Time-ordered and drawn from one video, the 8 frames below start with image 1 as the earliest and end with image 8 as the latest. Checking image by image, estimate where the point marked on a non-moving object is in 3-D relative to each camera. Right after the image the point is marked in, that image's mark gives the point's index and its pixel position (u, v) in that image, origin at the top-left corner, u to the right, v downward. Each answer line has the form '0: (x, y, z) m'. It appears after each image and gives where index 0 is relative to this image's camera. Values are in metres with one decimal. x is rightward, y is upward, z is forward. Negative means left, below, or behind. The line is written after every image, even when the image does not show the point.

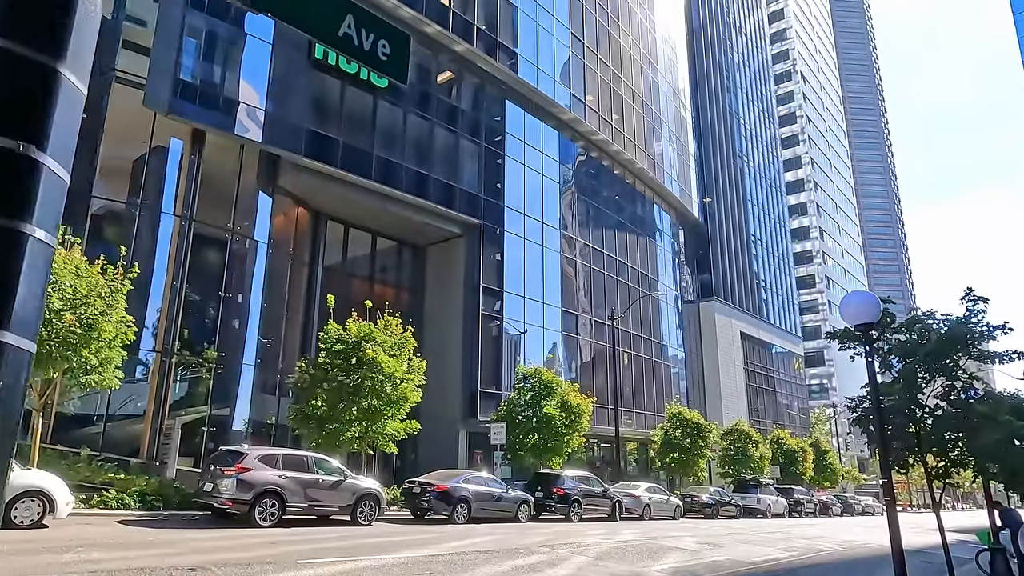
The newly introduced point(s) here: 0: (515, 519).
0: (+0.1, -6.7, +19.0) m
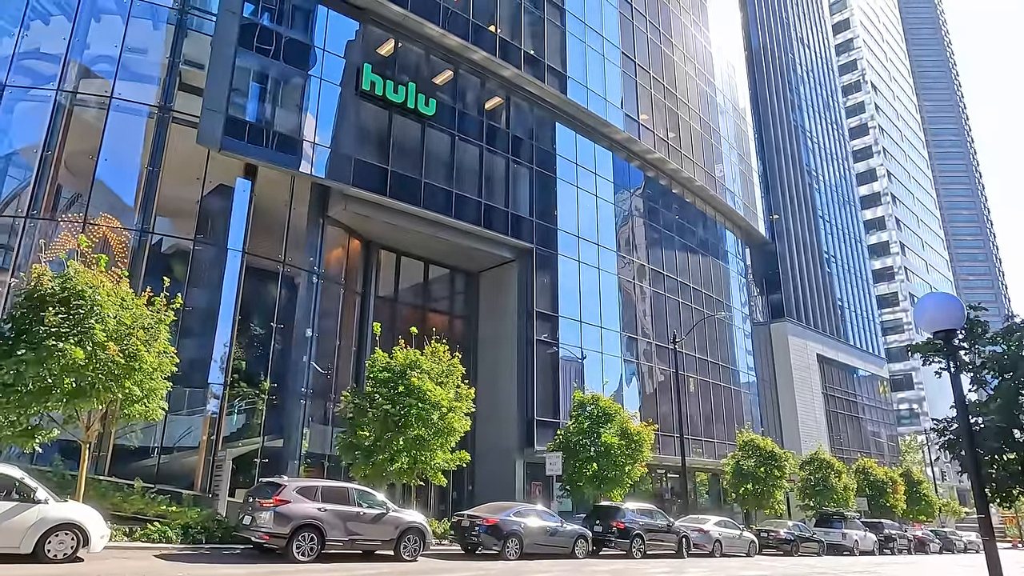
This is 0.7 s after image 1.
0: (+1.6, -7.3, +17.9) m
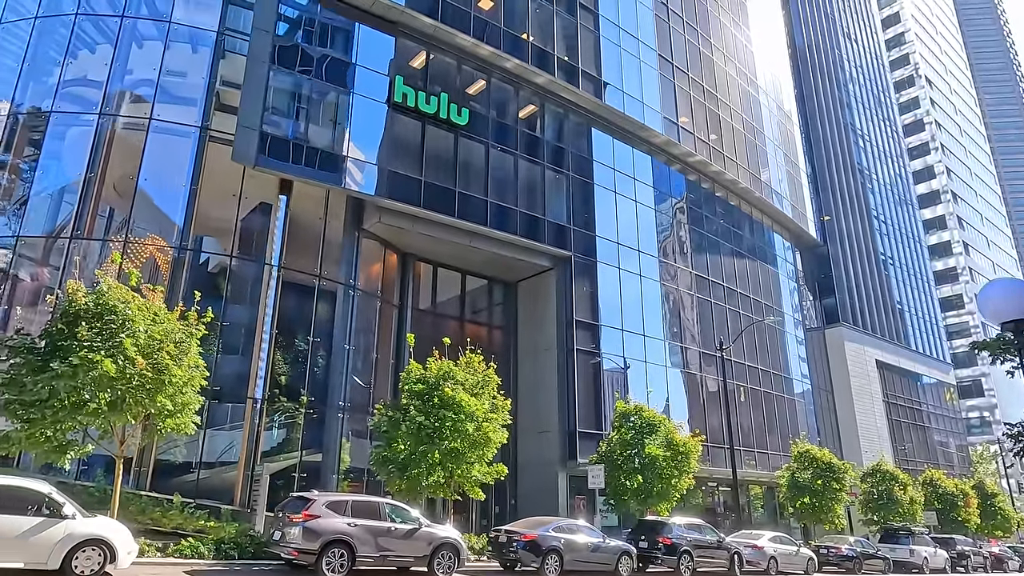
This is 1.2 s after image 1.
0: (+2.7, -7.4, +17.2) m
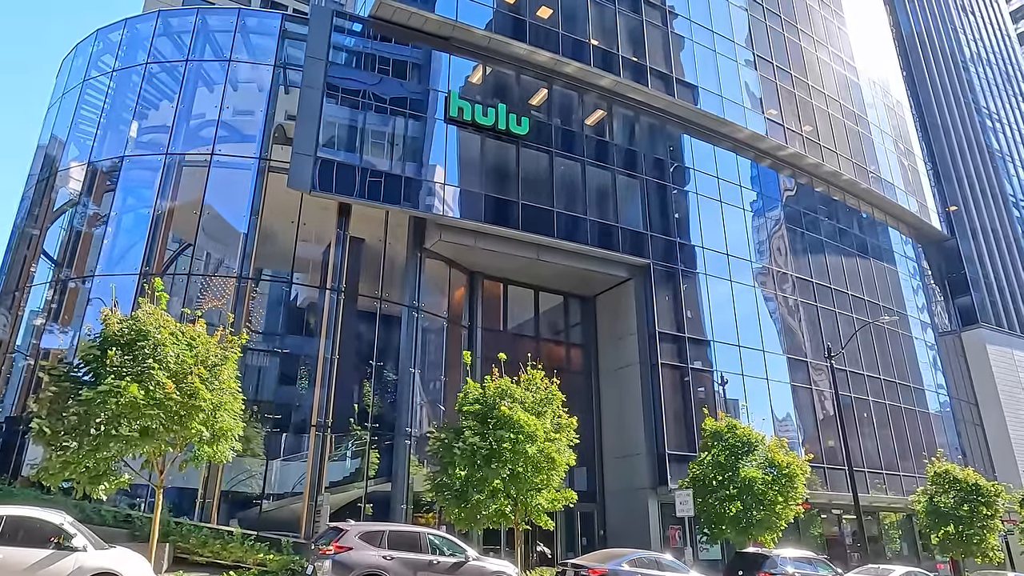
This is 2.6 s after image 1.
0: (+4.4, -7.4, +14.9) m
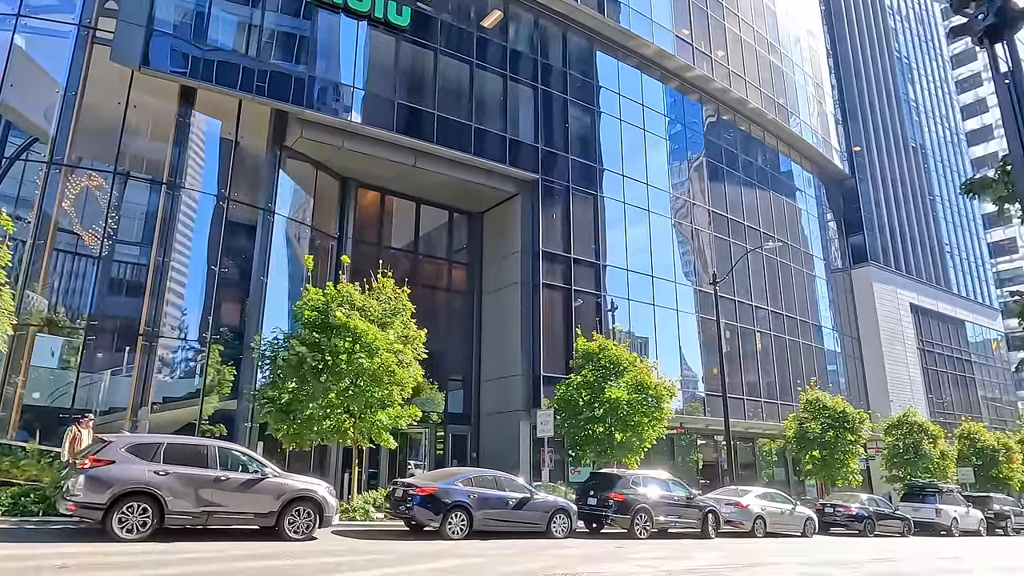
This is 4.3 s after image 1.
0: (+0.8, -5.3, +14.2) m
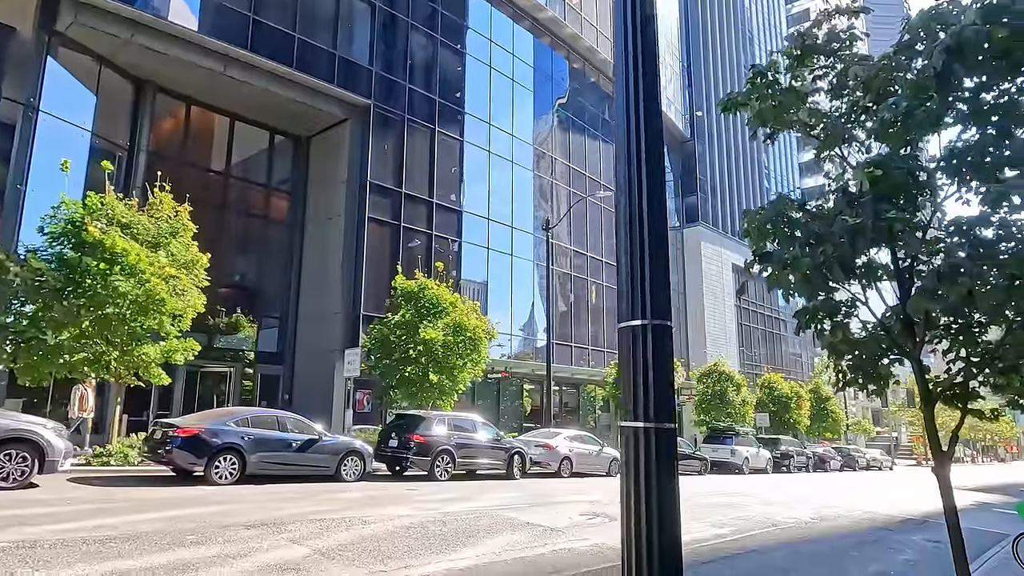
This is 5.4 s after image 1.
0: (-3.5, -3.9, +13.3) m
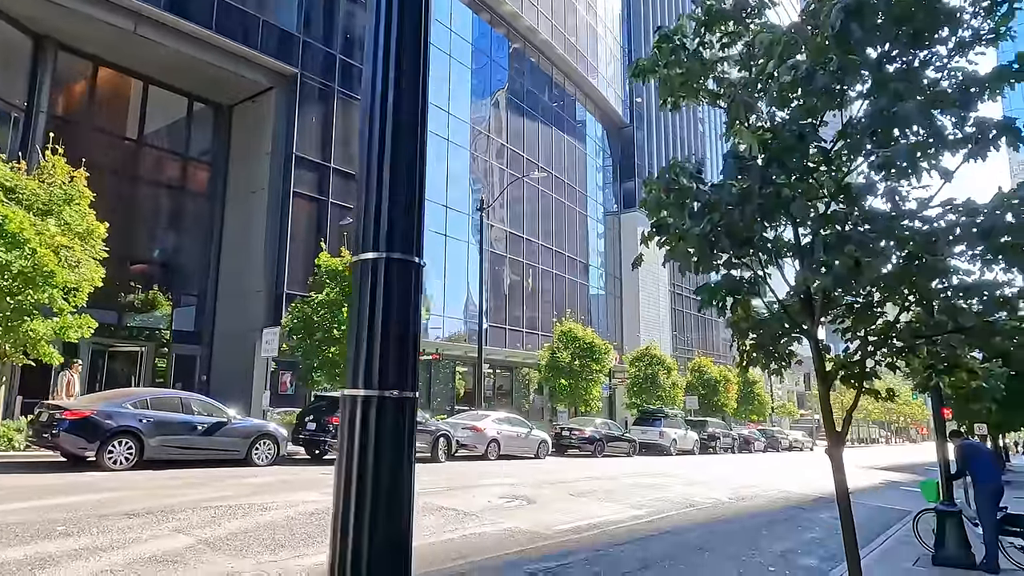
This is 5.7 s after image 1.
0: (-5.1, -3.4, +12.7) m
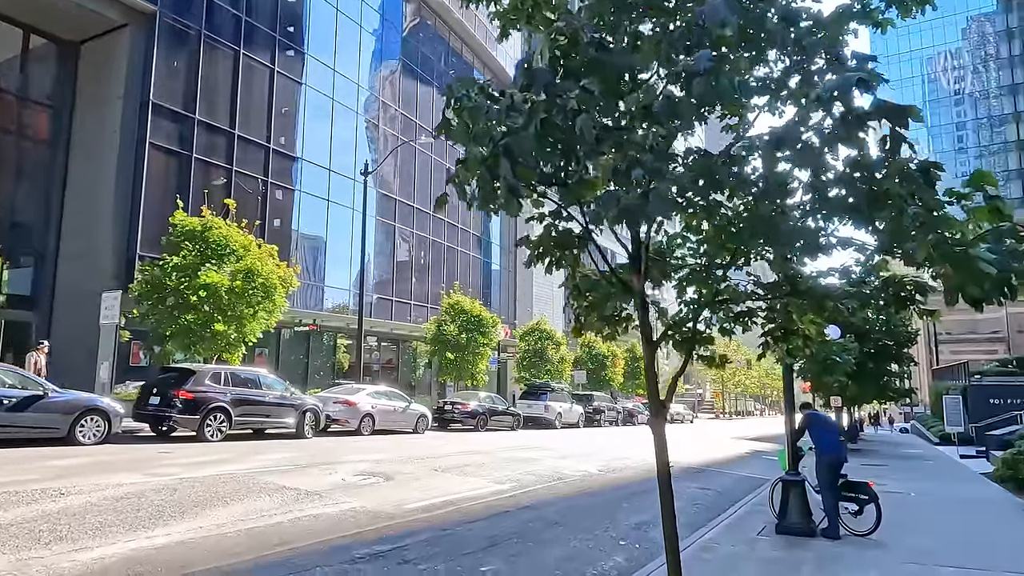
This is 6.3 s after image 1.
0: (-7.5, -2.6, +11.3) m
